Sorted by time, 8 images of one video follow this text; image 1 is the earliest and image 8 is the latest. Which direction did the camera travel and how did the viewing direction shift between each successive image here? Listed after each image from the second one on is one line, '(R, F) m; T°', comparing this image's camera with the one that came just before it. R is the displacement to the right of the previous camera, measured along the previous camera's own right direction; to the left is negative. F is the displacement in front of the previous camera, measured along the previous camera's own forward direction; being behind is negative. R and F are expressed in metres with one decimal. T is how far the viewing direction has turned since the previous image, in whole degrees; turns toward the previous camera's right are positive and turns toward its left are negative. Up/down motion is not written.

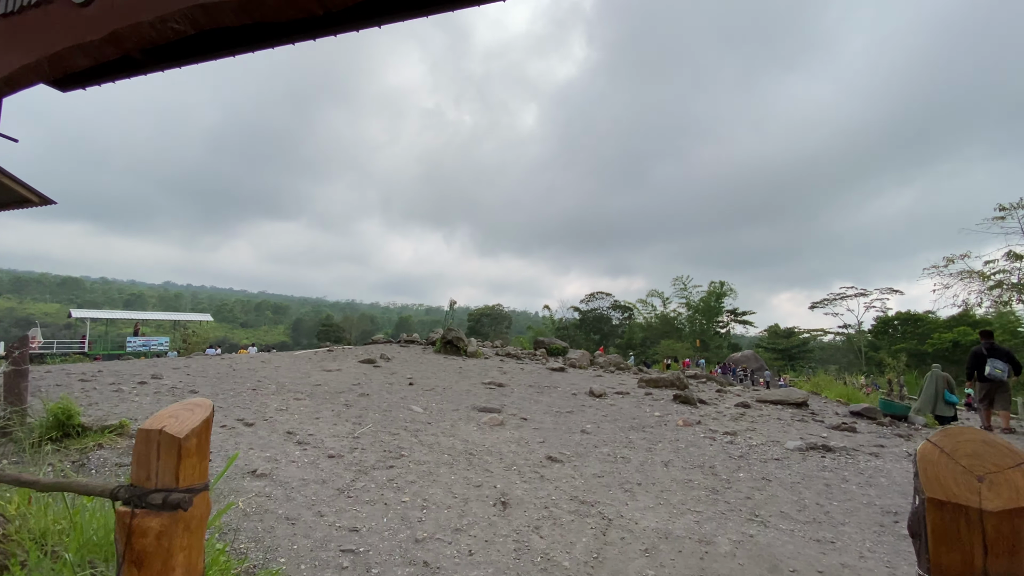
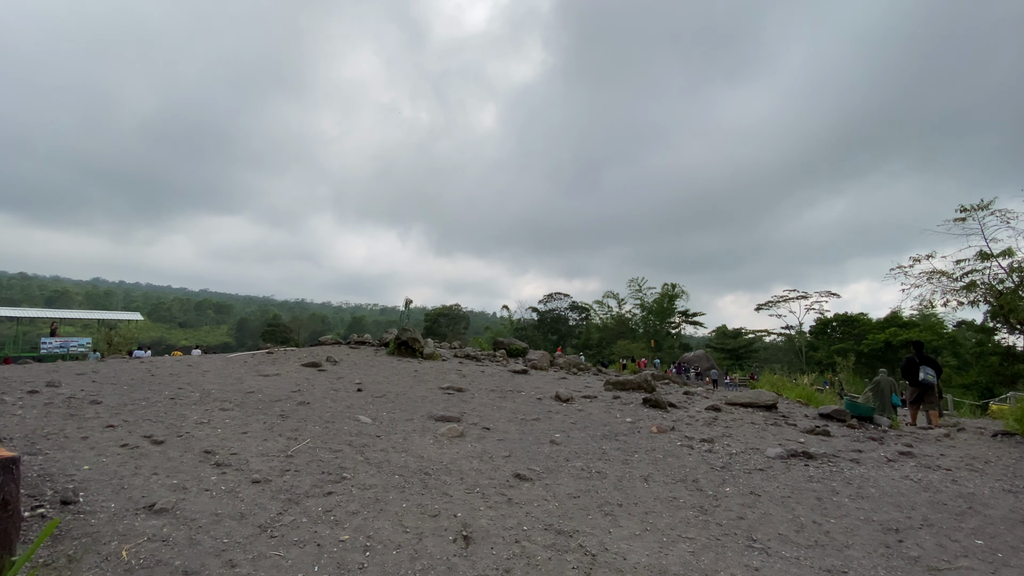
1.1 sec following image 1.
(-0.1, +0.7) m; +5°
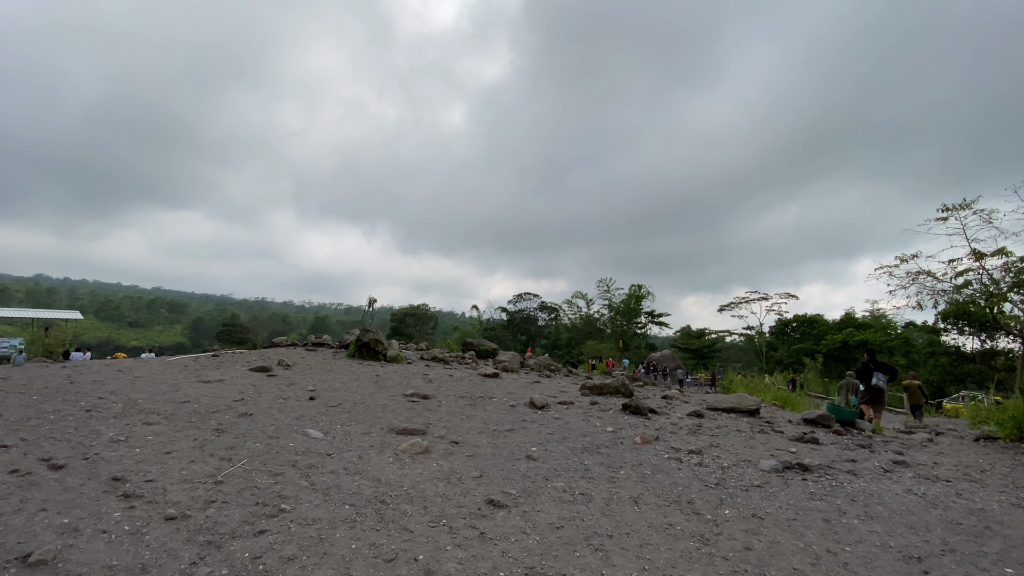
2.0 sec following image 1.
(0.0, +0.7) m; +4°
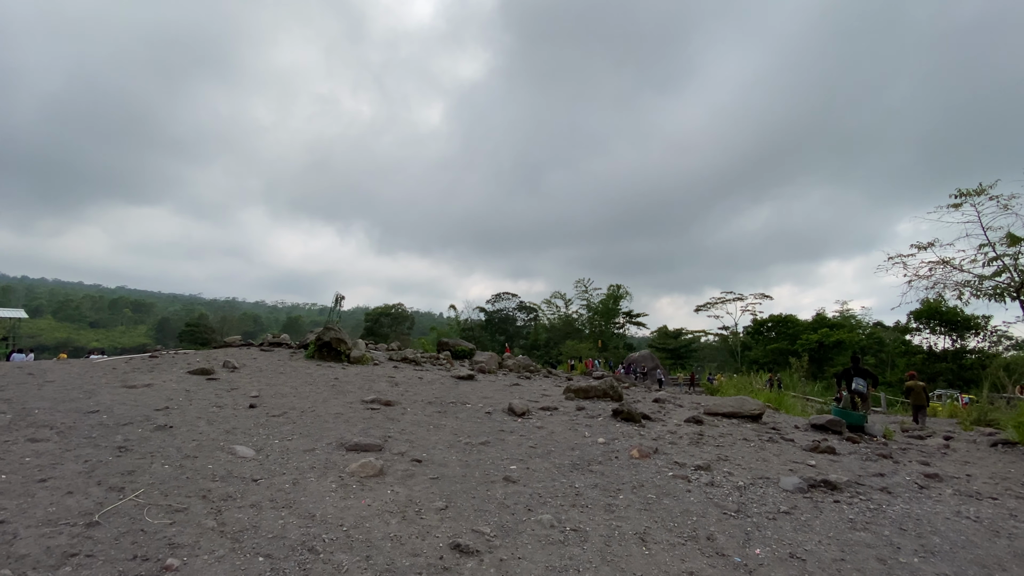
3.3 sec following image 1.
(0.0, +1.0) m; +3°
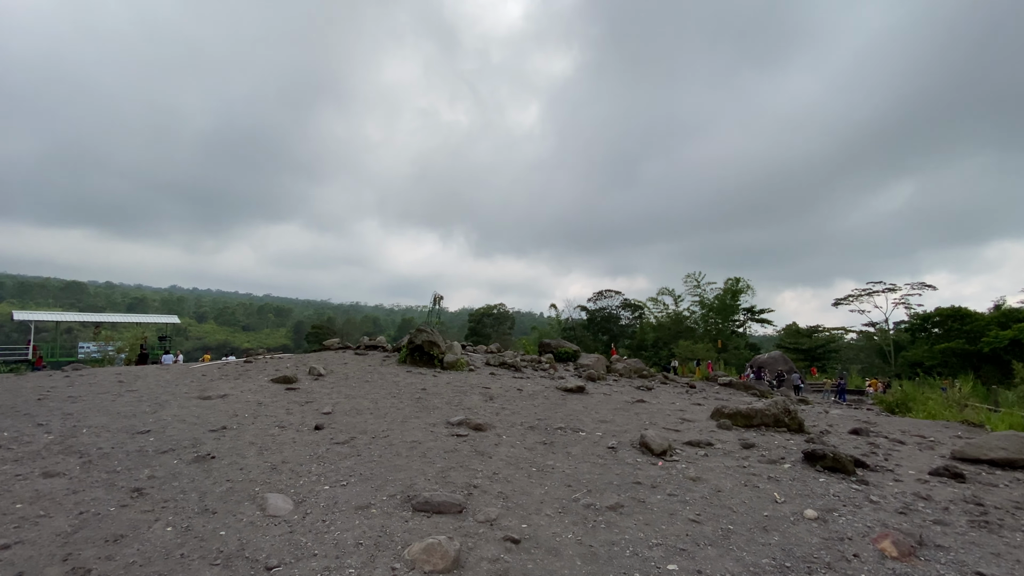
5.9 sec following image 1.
(-0.3, +1.8) m; -12°
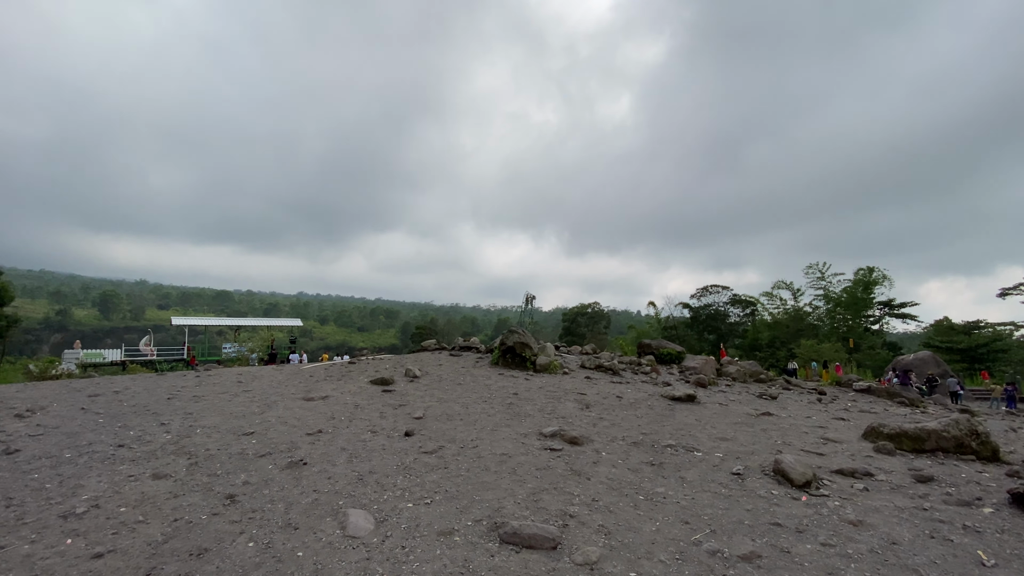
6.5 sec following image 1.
(0.0, +0.5) m; -11°
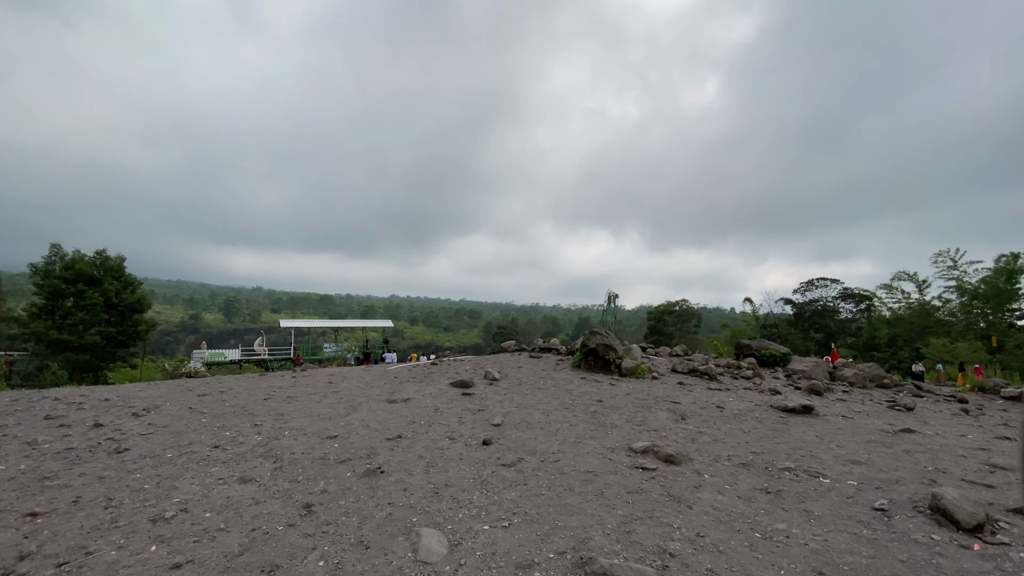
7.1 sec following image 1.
(0.0, +0.4) m; -10°
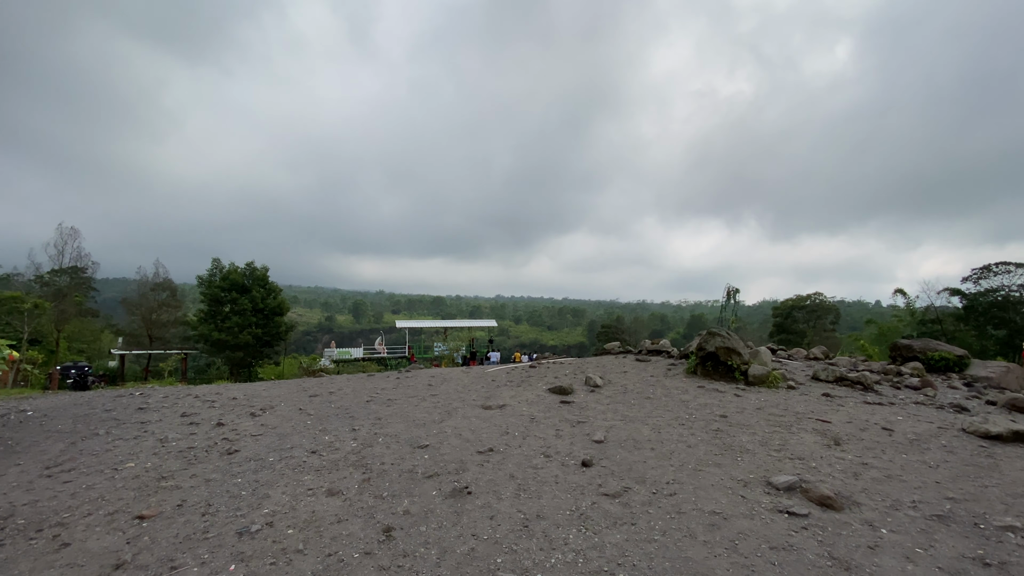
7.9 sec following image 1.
(0.0, +0.6) m; -13°
